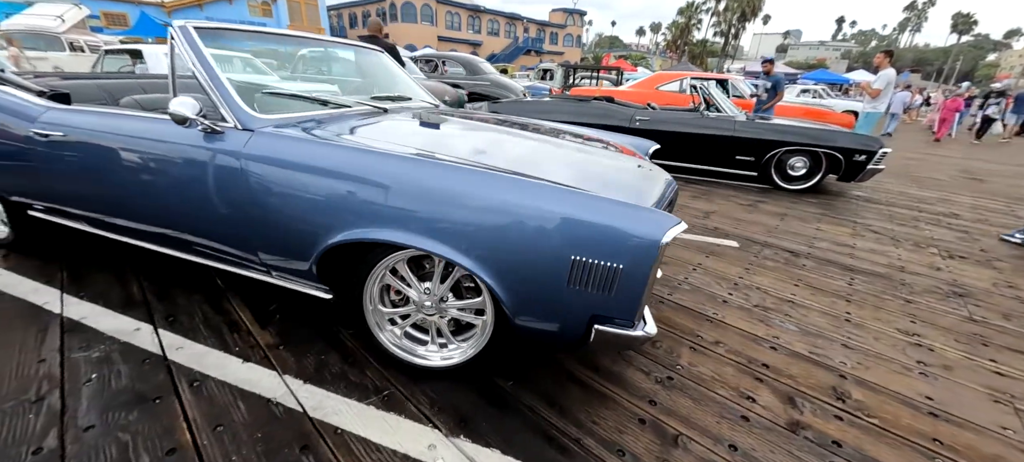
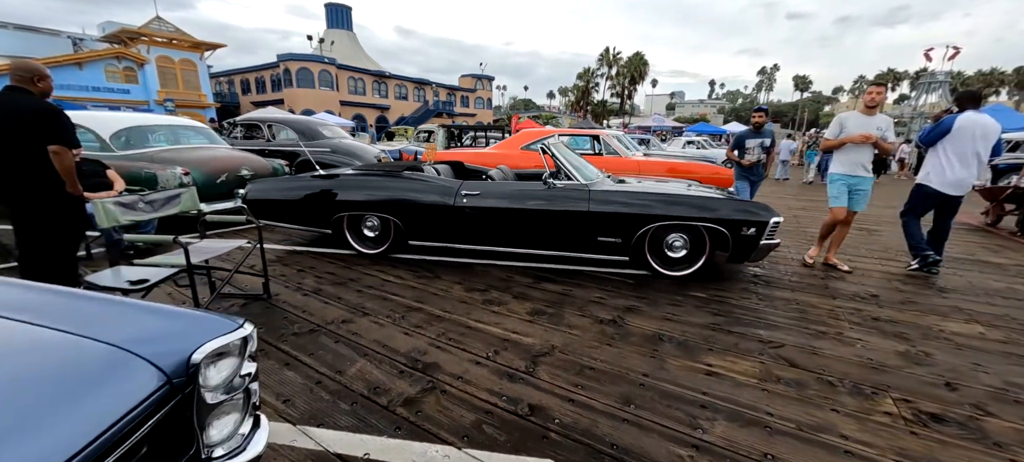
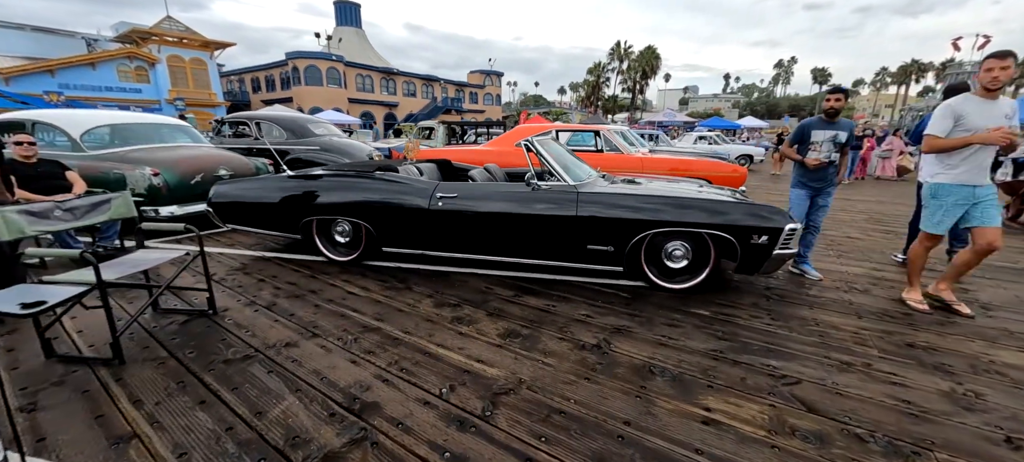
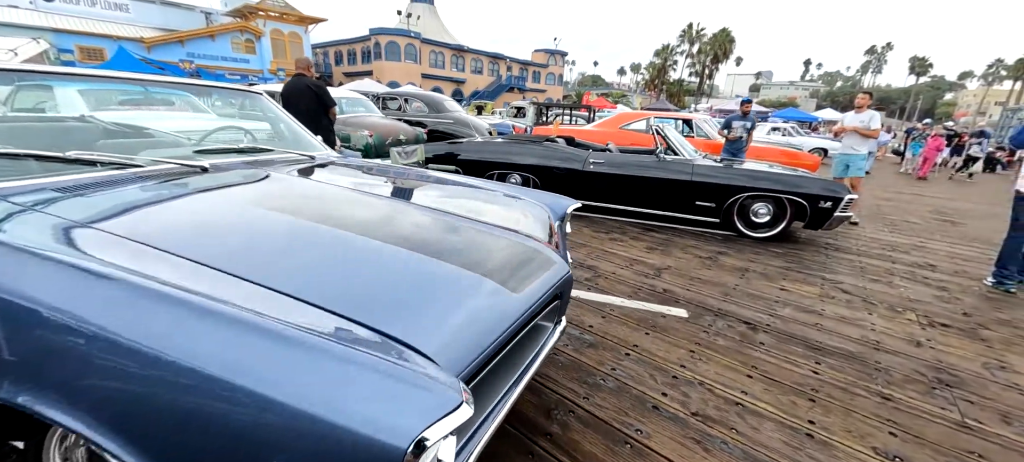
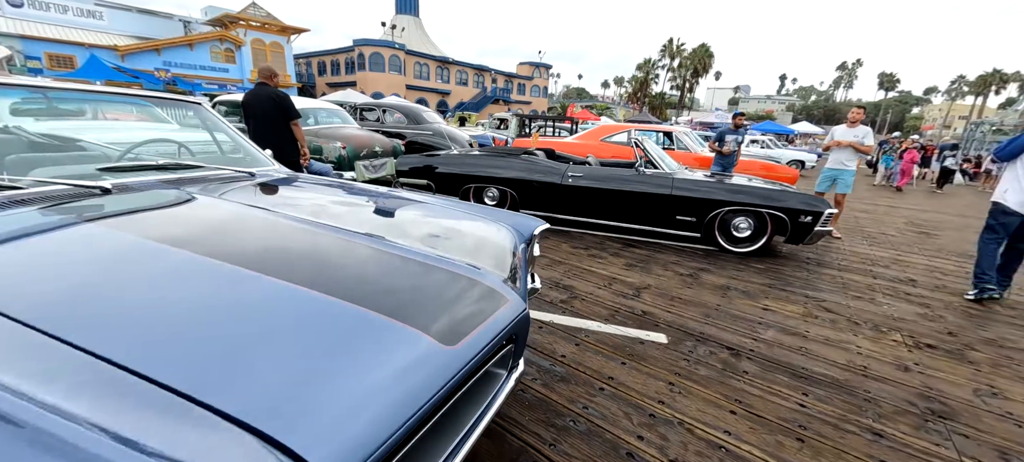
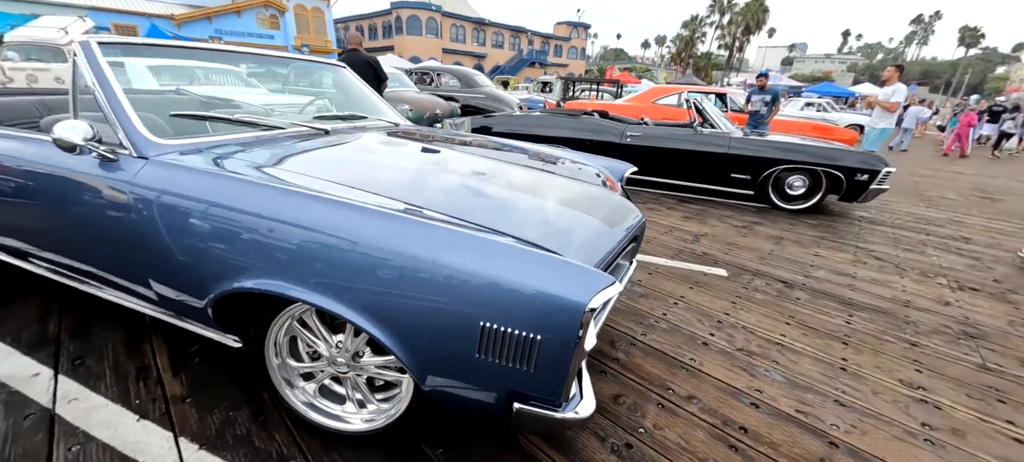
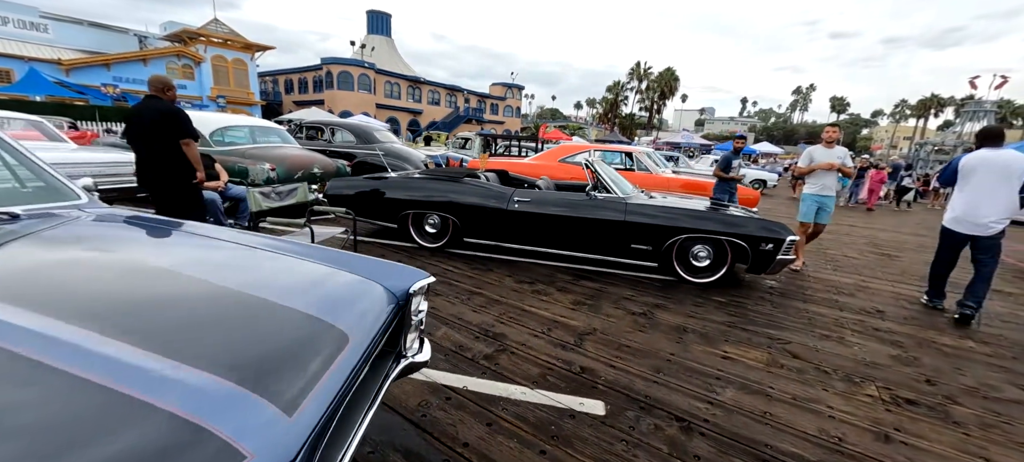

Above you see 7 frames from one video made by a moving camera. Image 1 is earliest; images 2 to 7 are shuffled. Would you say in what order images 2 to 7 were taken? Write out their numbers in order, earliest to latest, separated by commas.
6, 4, 5, 7, 2, 3
